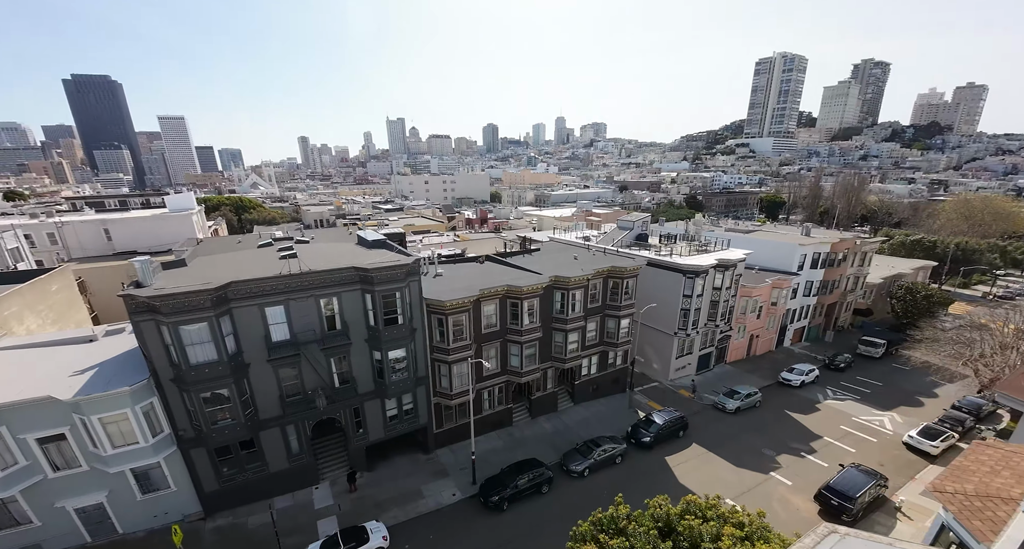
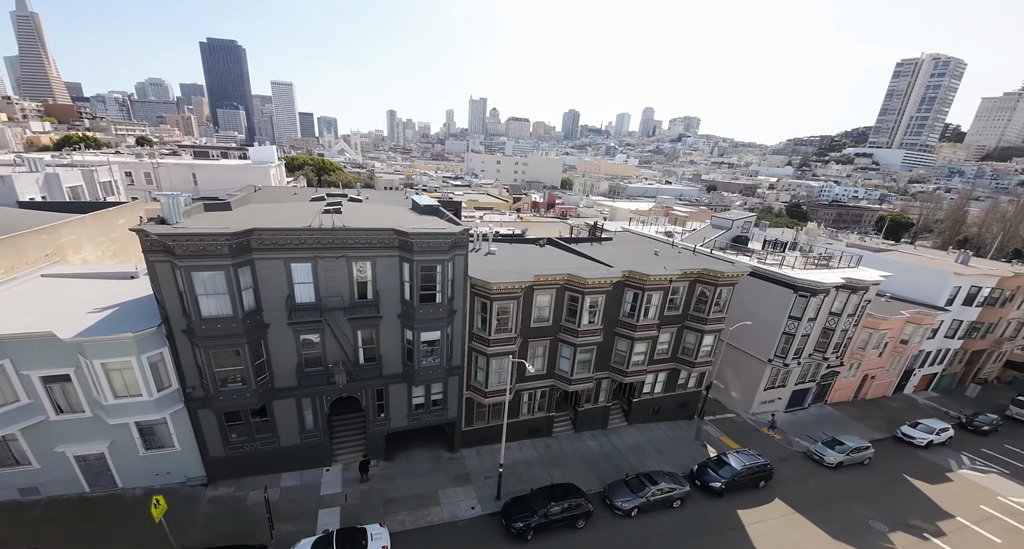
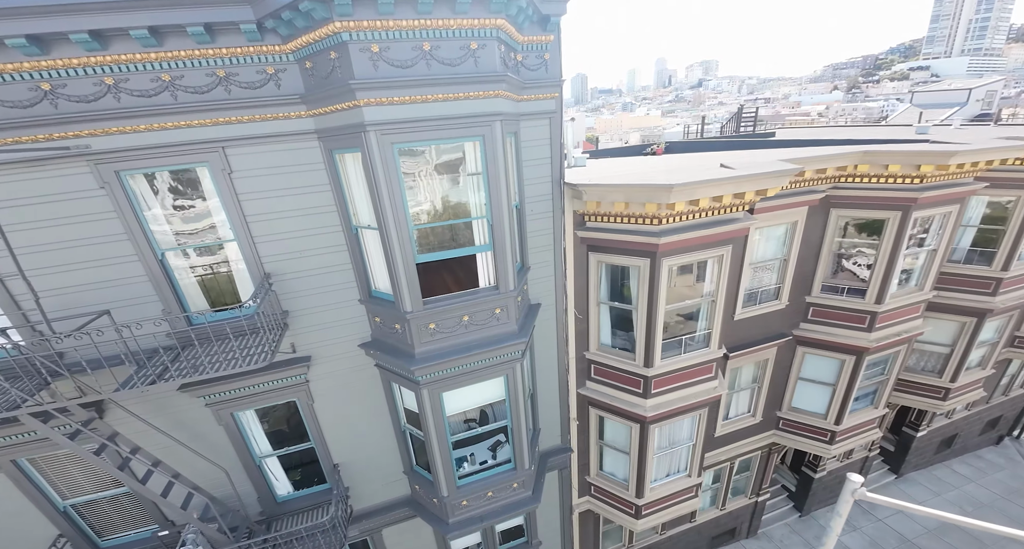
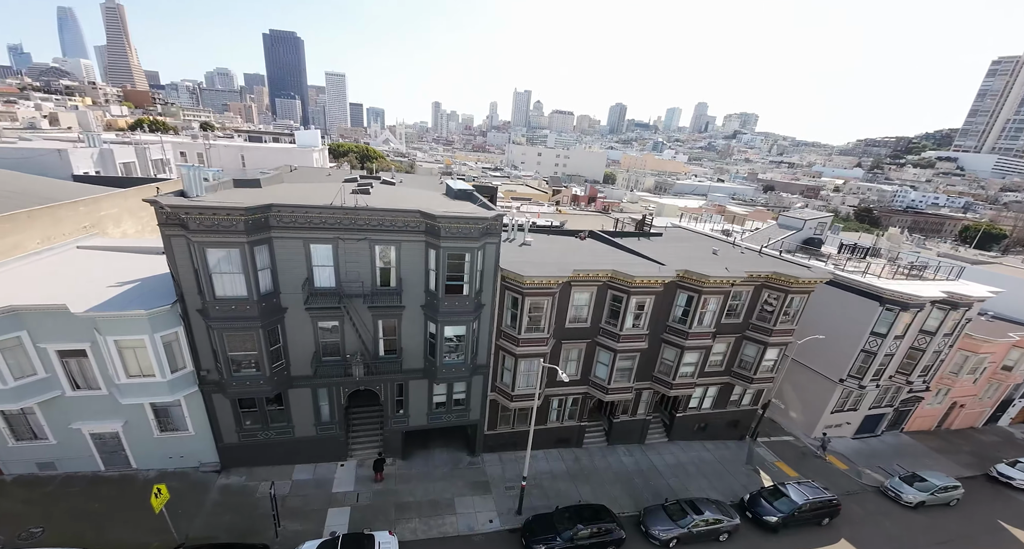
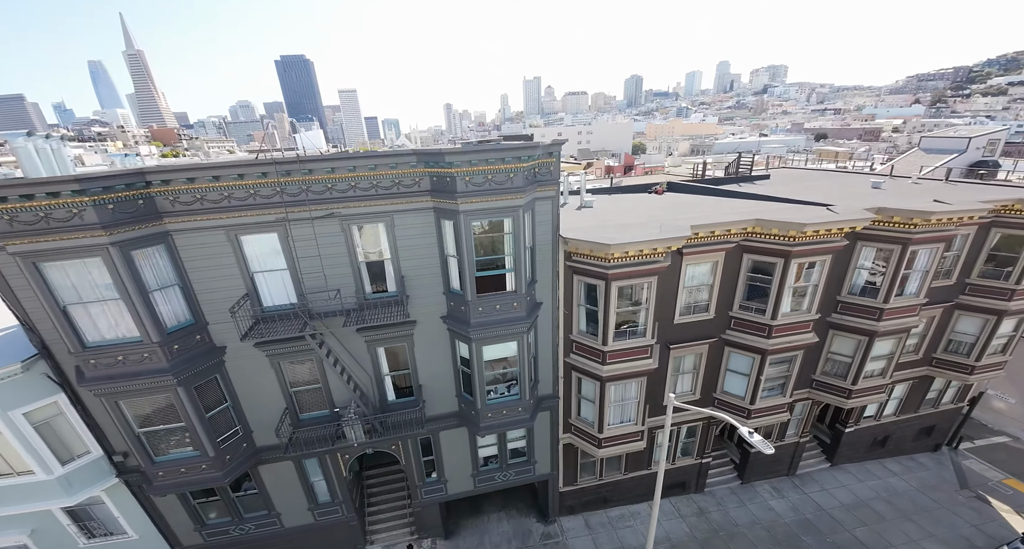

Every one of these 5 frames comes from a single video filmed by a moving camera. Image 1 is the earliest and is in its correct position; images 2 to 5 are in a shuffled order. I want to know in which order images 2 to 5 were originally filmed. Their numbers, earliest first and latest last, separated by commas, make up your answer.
2, 4, 5, 3
